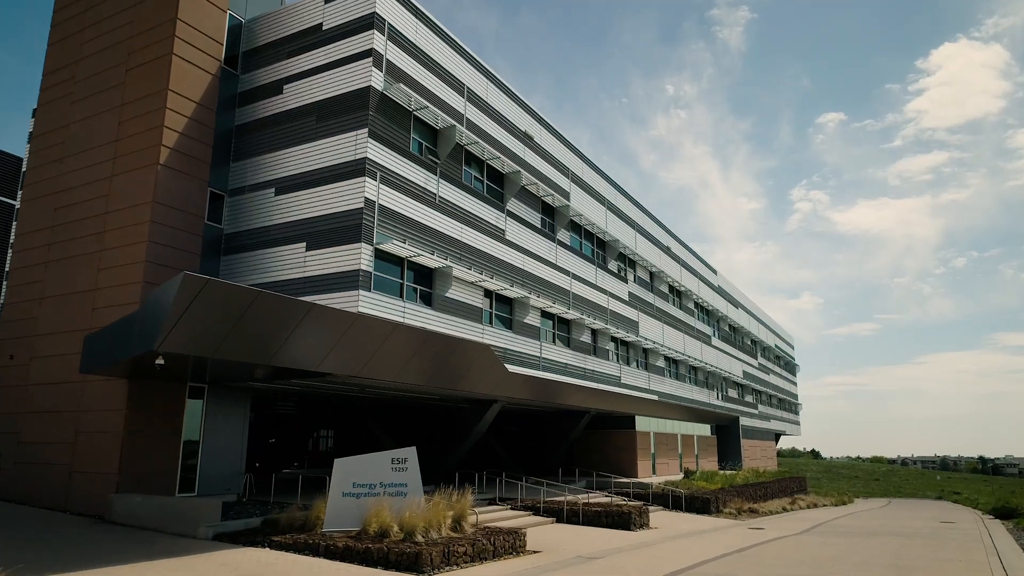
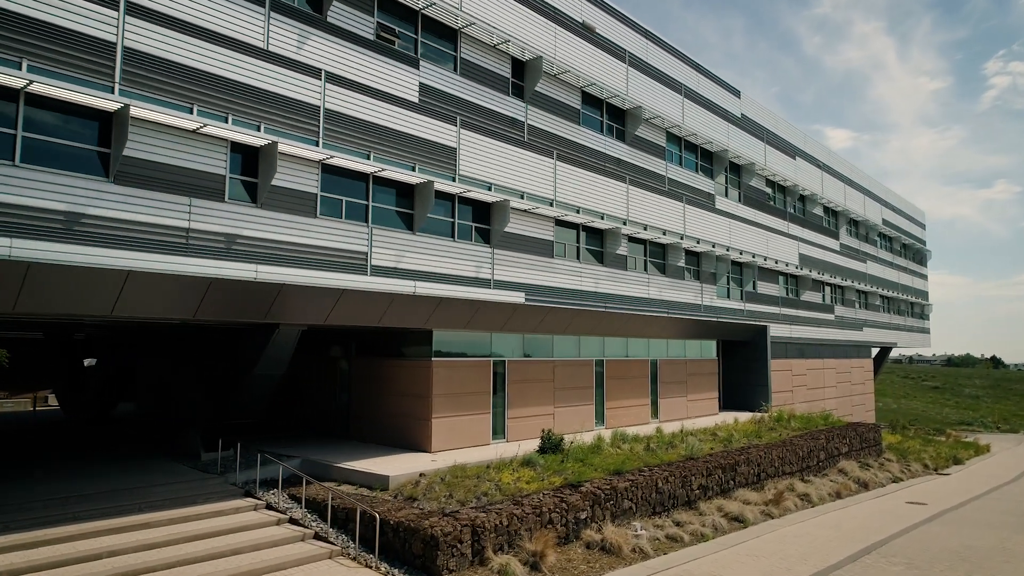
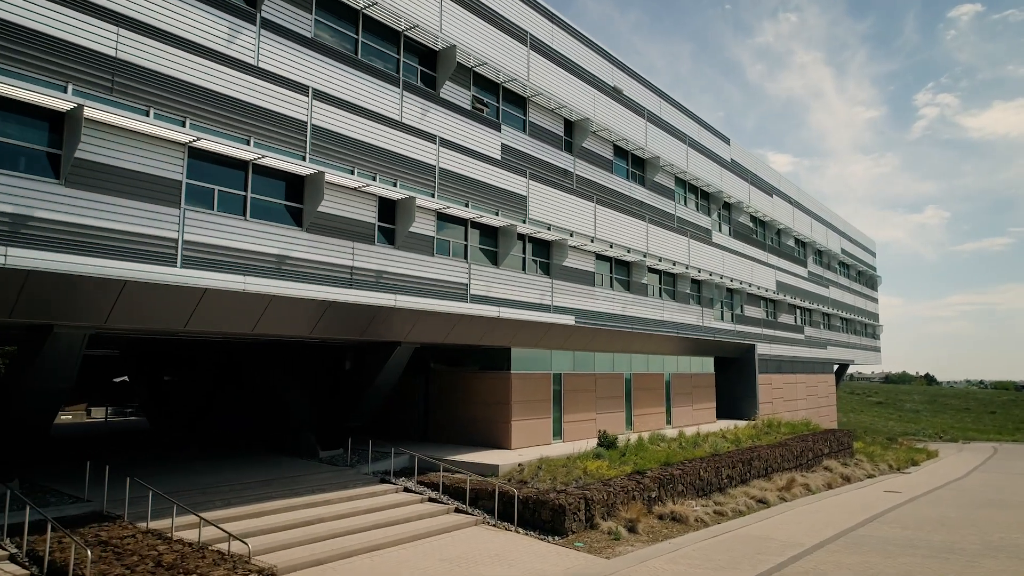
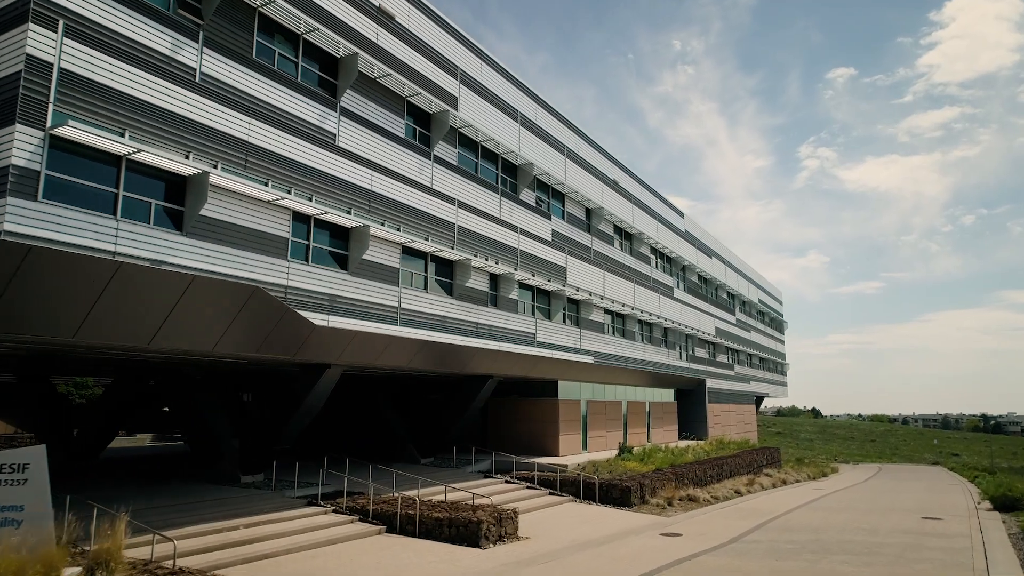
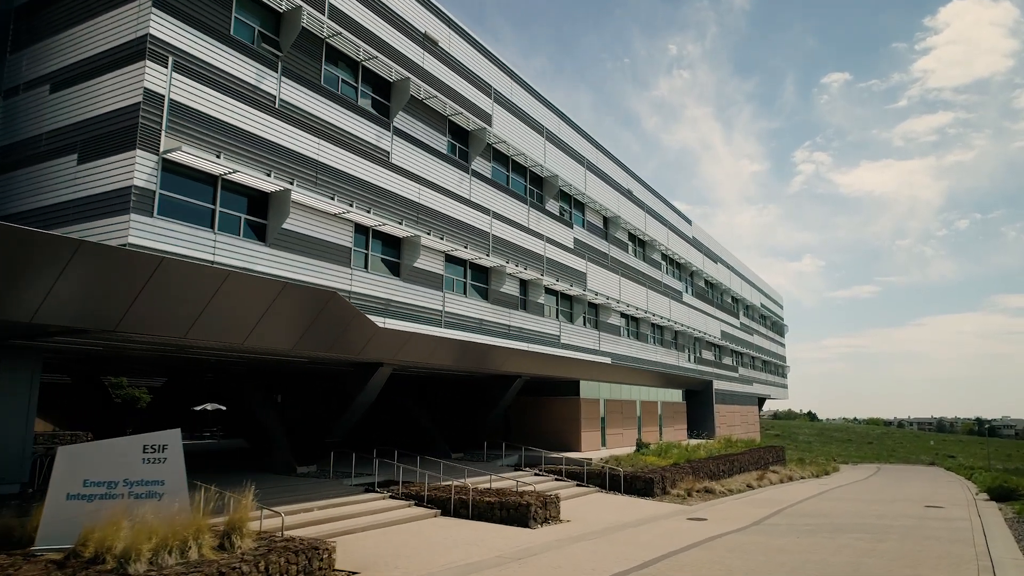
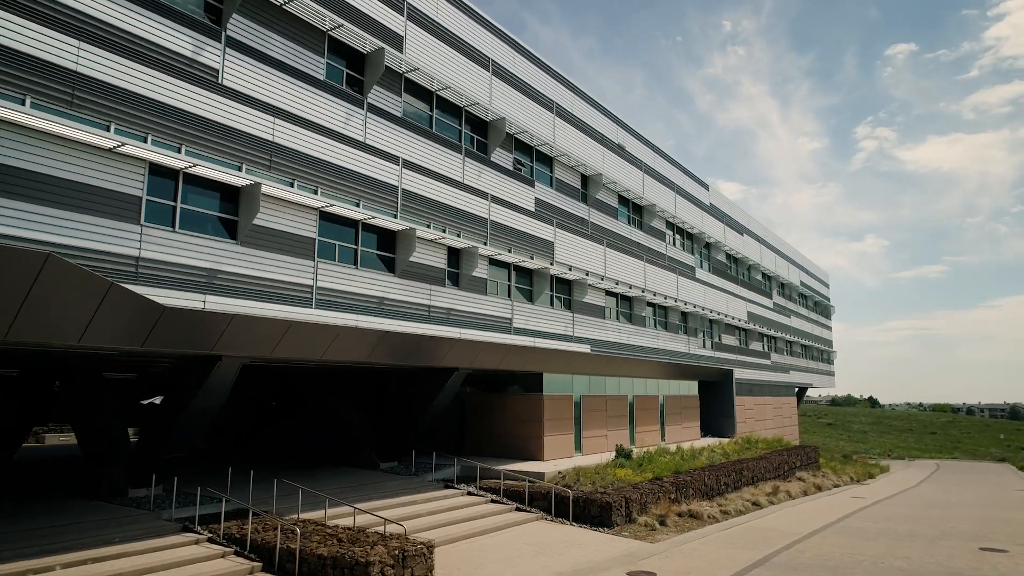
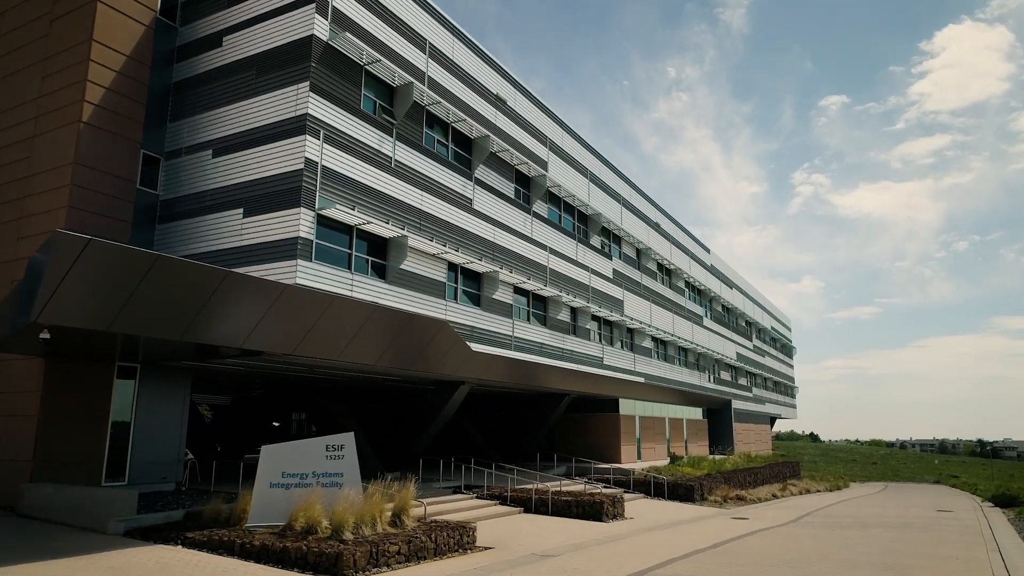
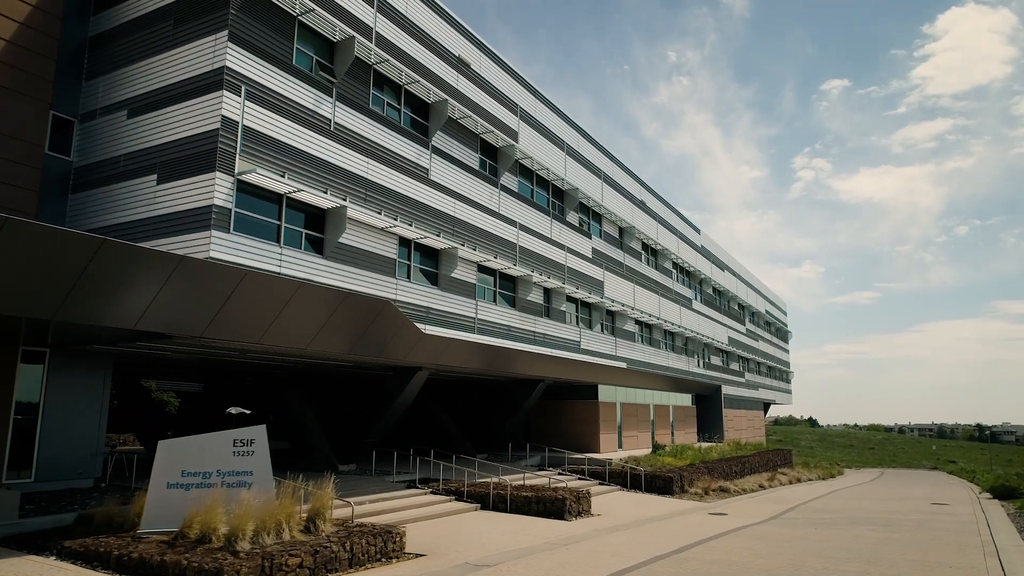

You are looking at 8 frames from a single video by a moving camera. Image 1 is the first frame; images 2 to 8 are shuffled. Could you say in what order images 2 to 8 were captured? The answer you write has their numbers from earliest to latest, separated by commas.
7, 8, 5, 4, 6, 3, 2
